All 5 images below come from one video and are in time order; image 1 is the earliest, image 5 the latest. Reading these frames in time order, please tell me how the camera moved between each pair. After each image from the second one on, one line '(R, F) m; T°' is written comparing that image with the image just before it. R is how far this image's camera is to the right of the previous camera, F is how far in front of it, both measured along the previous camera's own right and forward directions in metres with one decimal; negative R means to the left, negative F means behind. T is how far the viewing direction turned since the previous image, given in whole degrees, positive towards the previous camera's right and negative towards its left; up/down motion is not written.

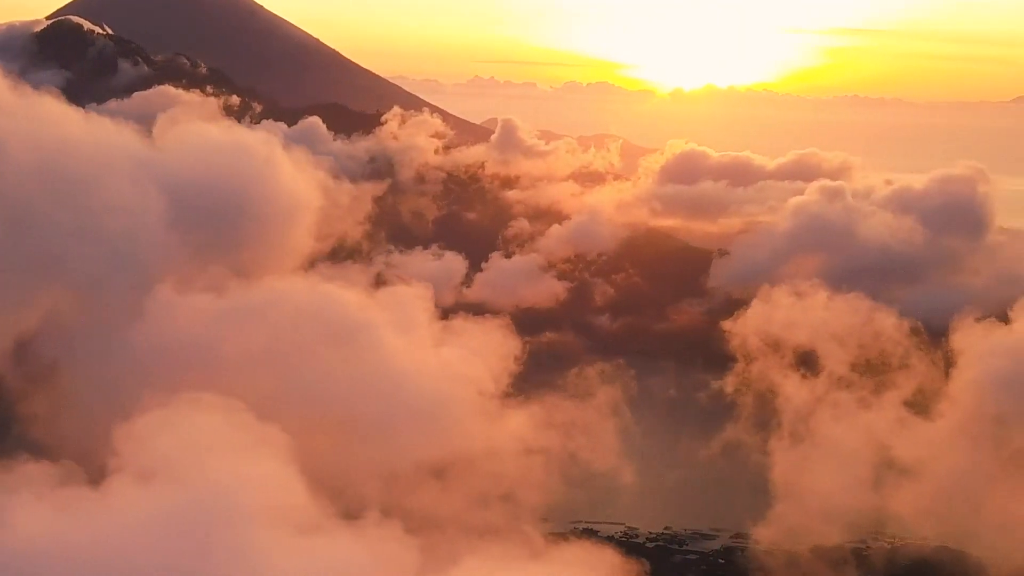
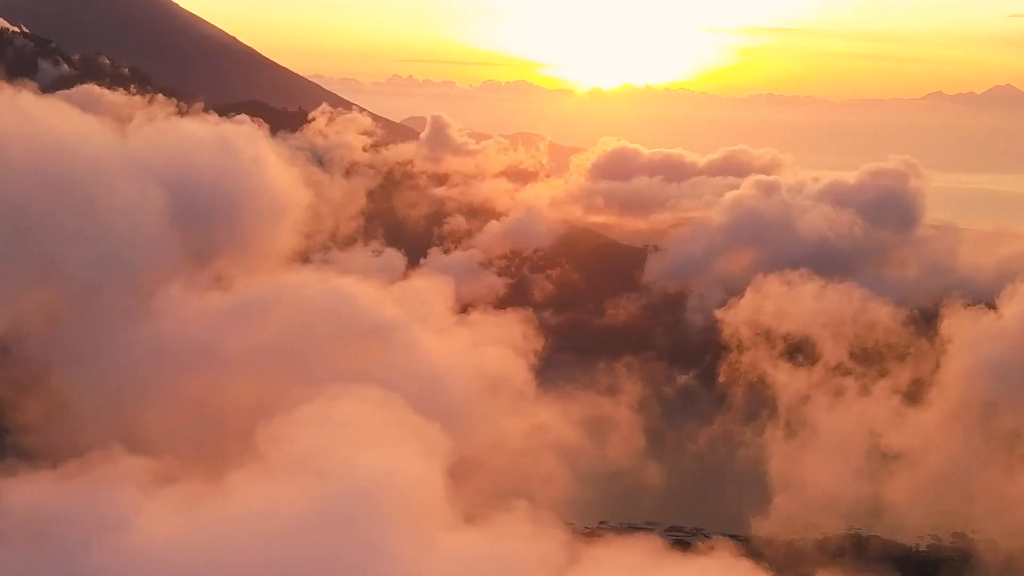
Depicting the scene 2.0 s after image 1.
(-11.5, +3.0) m; +3°
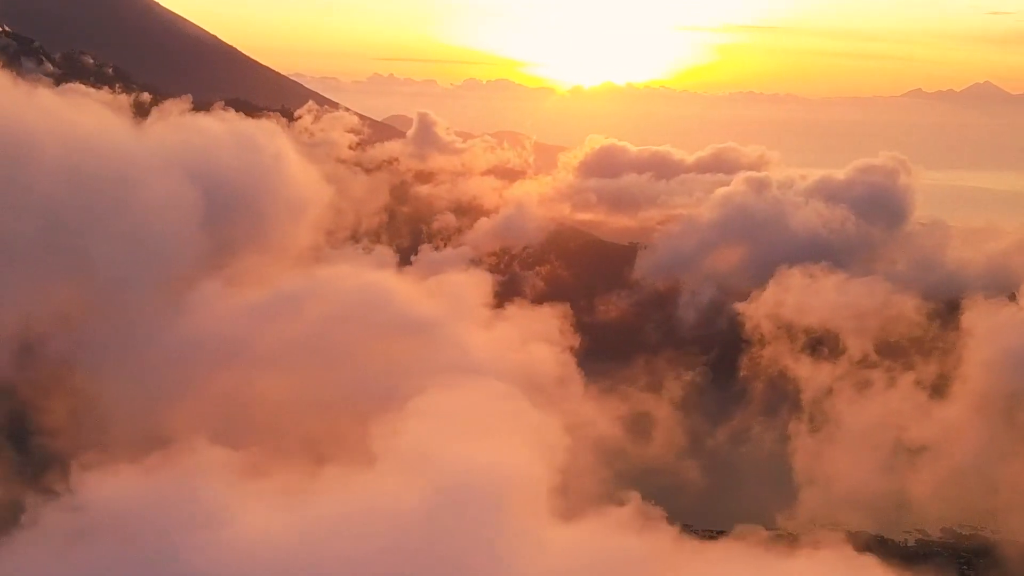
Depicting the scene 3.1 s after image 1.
(-6.4, +1.2) m; 0°
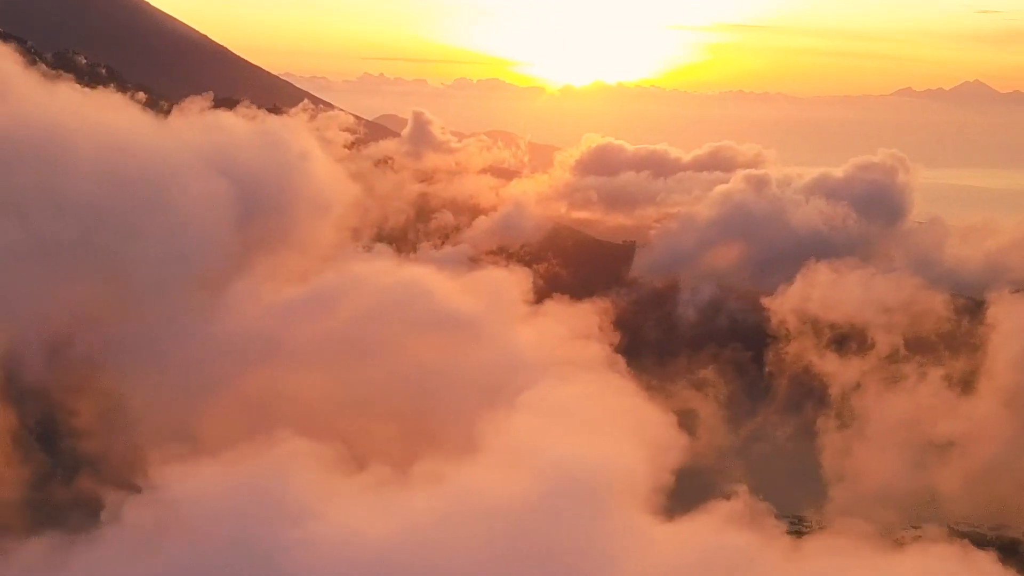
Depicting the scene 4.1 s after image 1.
(-5.7, +0.9) m; 0°
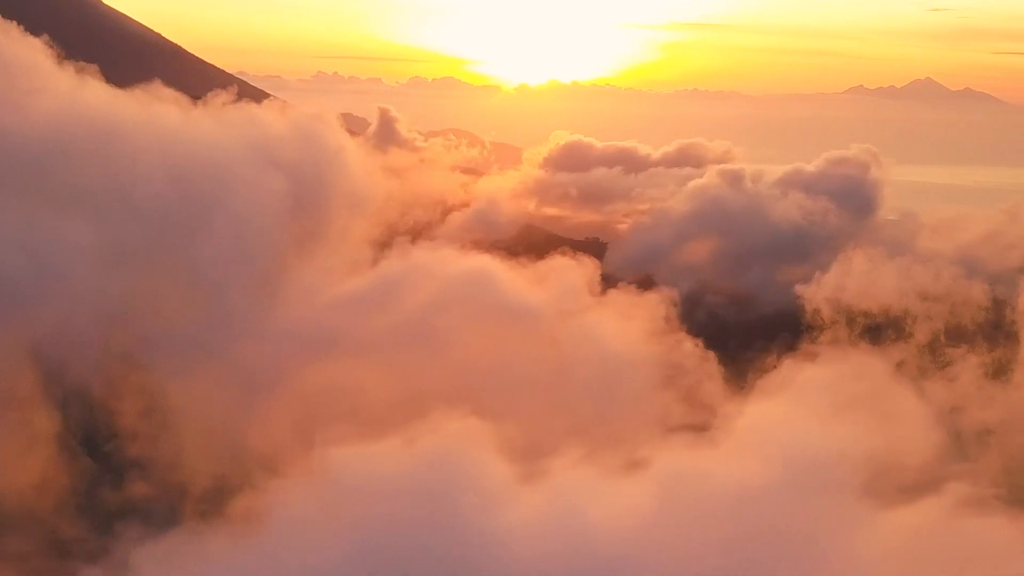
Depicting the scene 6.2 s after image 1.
(-12.2, +1.7) m; +1°
